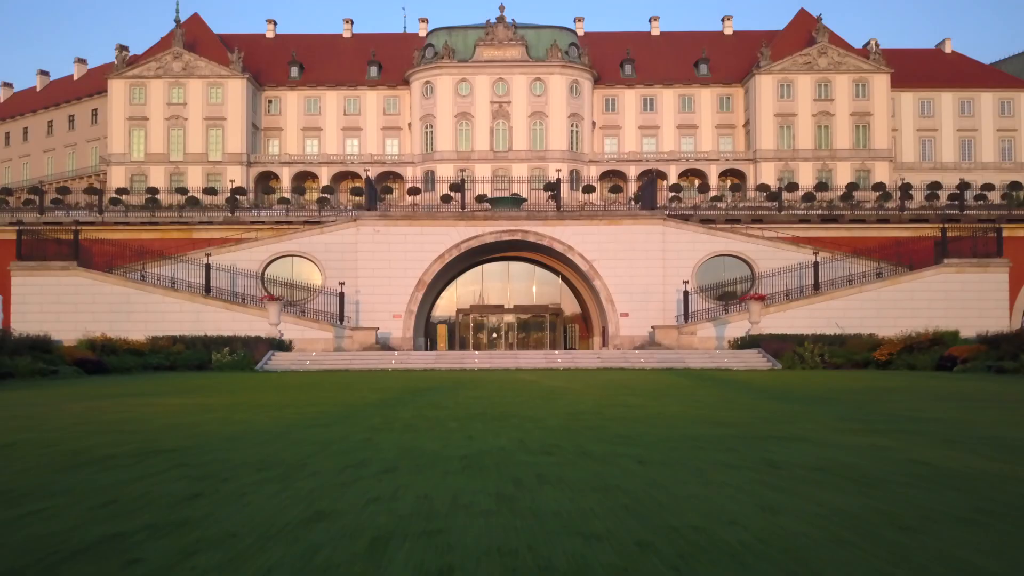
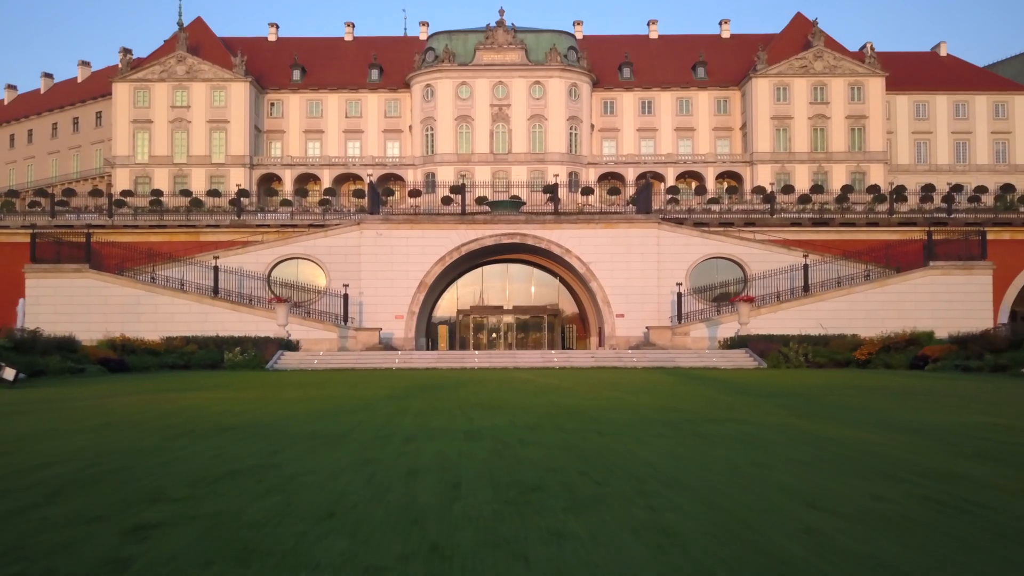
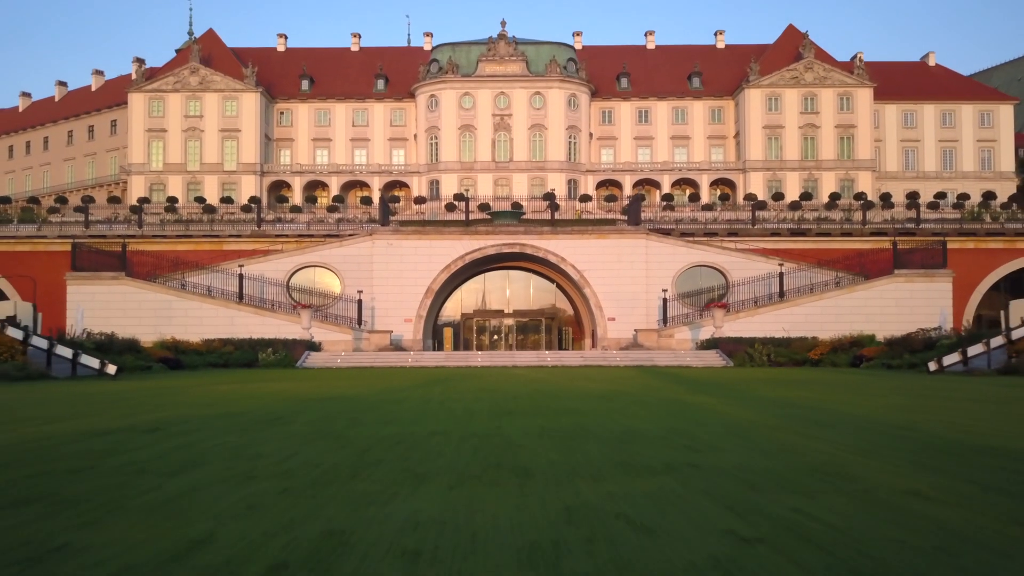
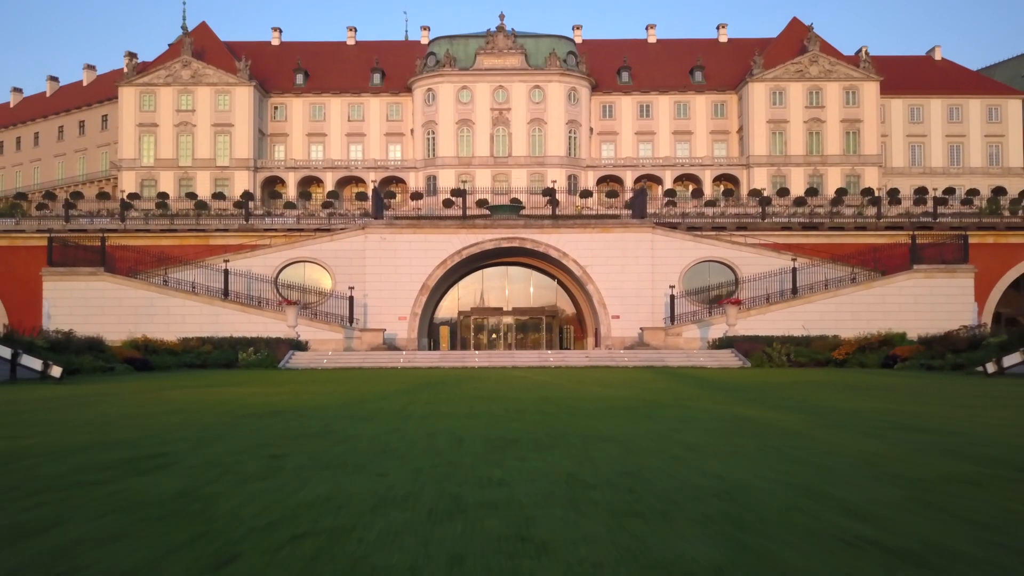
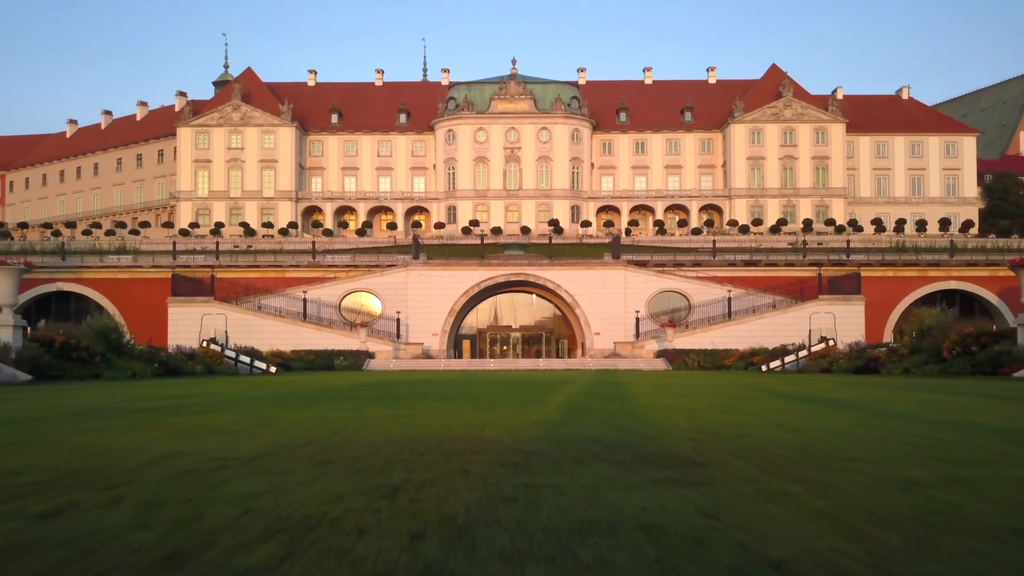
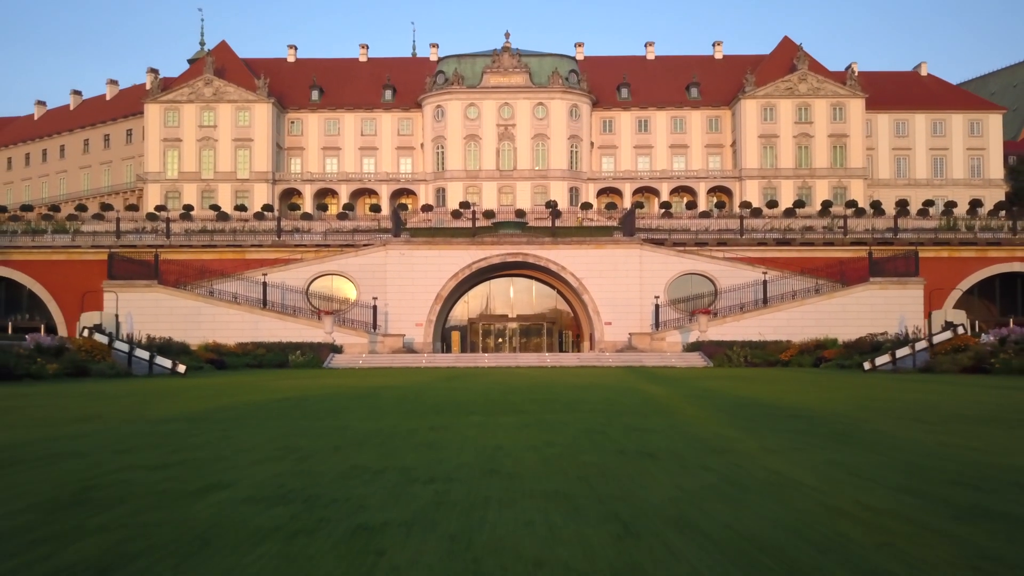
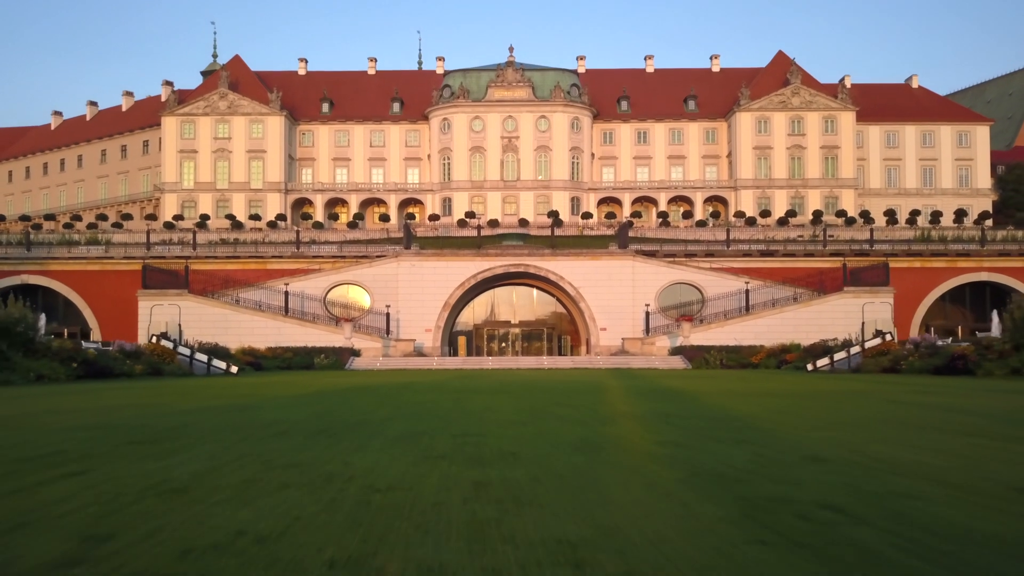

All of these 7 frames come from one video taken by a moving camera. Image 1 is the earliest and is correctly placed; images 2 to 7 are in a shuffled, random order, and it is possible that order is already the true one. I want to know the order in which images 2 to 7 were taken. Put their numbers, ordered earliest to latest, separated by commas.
2, 4, 3, 6, 7, 5
